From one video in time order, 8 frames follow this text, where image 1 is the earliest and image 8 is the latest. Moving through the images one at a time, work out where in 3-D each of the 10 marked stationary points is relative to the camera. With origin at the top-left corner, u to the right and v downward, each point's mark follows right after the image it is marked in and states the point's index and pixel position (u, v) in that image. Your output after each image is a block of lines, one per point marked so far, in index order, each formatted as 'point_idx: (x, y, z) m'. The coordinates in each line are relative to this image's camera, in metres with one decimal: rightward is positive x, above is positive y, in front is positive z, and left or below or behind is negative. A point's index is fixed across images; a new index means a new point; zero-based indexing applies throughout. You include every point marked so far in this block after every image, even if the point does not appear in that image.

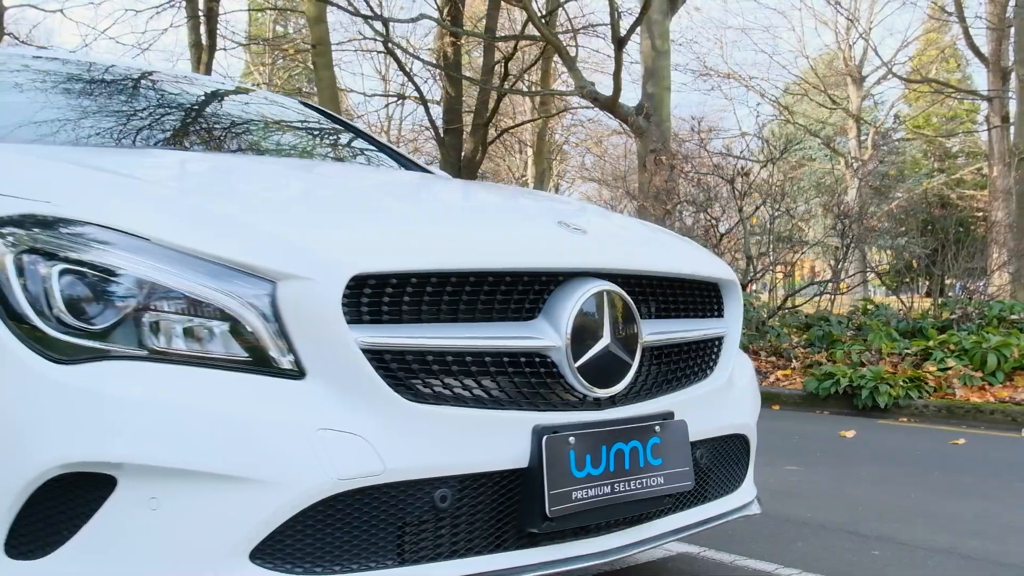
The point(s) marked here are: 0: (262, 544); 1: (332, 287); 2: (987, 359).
0: (-0.4, -0.4, +1.7) m
1: (-0.3, 0.0, +1.8) m
2: (+3.2, -0.5, +7.5) m
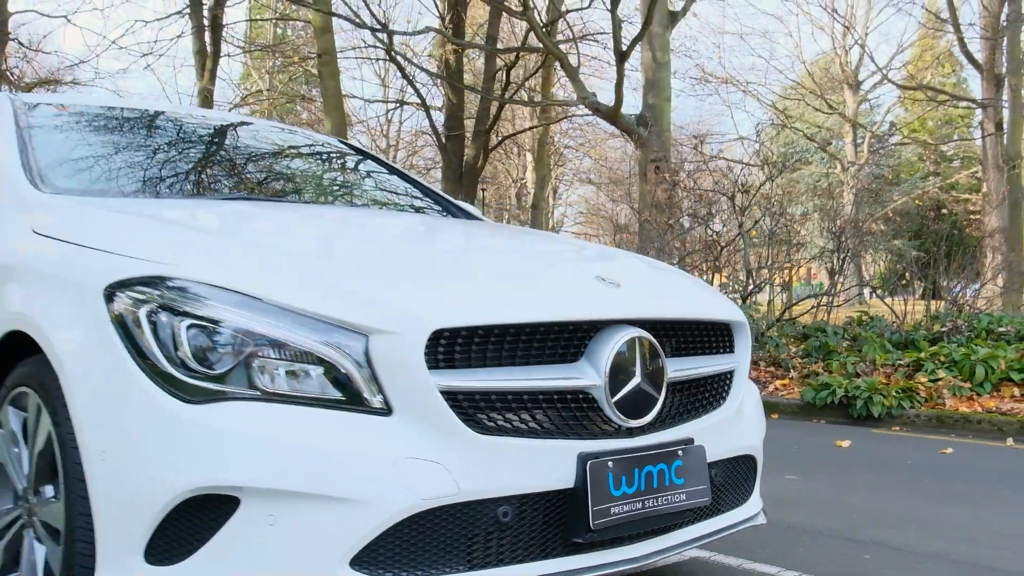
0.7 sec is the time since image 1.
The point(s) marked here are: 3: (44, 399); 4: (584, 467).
0: (-0.3, -0.5, +2.1) m
1: (-0.2, -0.1, +2.1) m
2: (+3.3, -0.6, +7.9) m
3: (-1.0, -0.2, +2.4) m
4: (+0.2, -0.4, +2.3) m
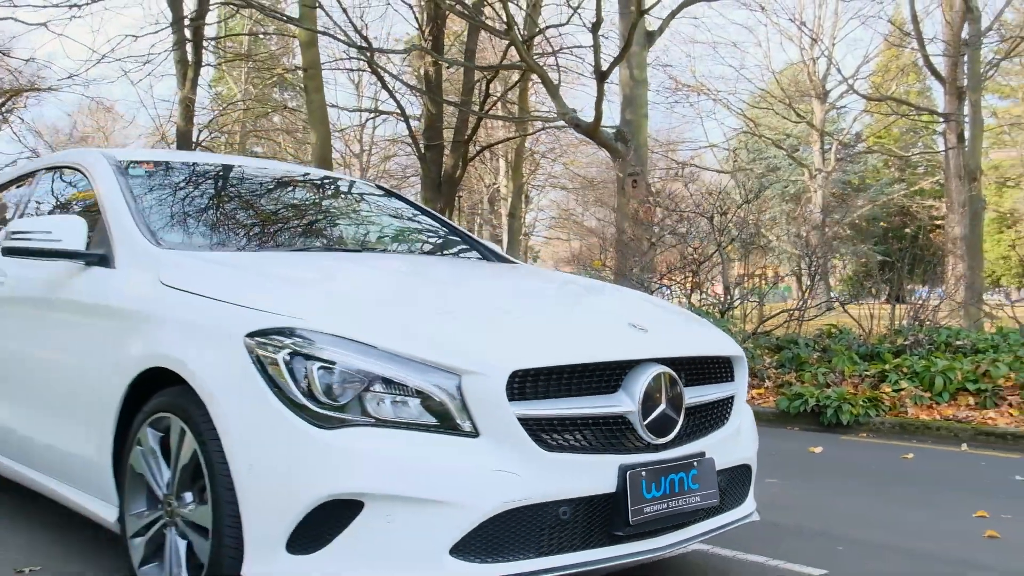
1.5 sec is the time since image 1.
0: (-0.1, -0.6, +2.7) m
1: (0.0, -0.2, +2.8) m
2: (+3.3, -0.7, +8.6) m
3: (-0.9, -0.4, +3.0) m
4: (+0.3, -0.5, +2.9) m
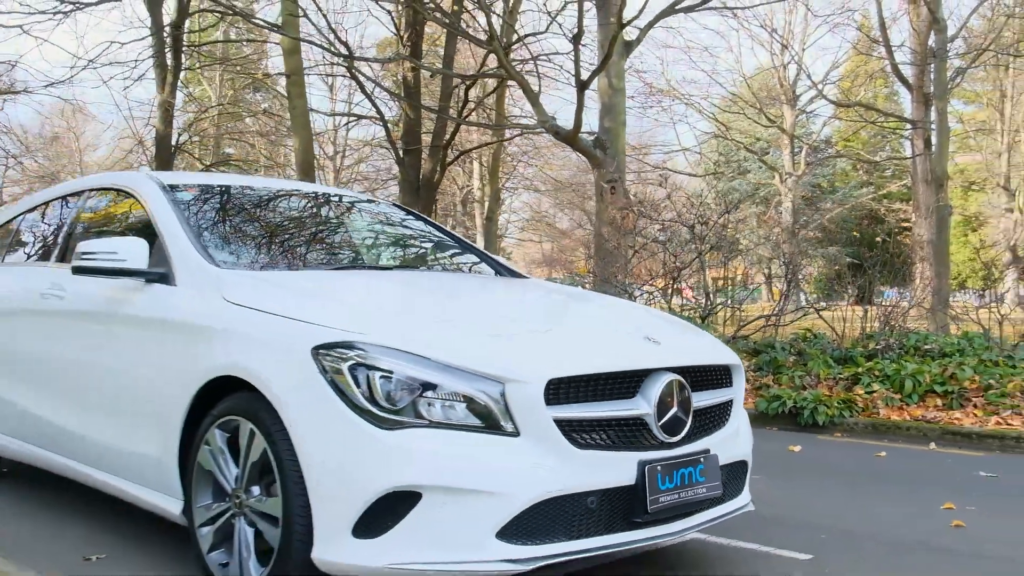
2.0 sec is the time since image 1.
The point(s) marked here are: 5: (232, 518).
0: (0.0, -0.7, +3.1) m
1: (+0.1, -0.3, +3.2) m
2: (+3.2, -0.8, +9.1) m
3: (-0.8, -0.4, +3.4) m
4: (+0.4, -0.5, +3.3) m
5: (-0.9, -0.7, +3.5) m
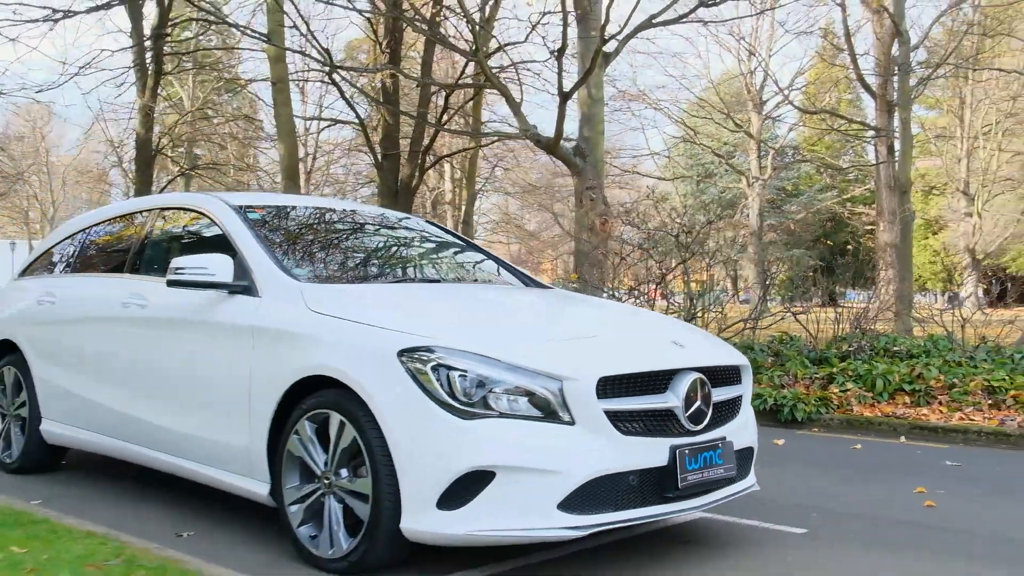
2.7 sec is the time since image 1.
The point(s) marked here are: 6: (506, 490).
0: (+0.2, -0.7, +3.7) m
1: (+0.2, -0.3, +3.8) m
2: (+3.2, -0.8, +9.8) m
3: (-0.6, -0.5, +4.0) m
4: (+0.6, -0.6, +3.9) m
5: (-0.7, -0.8, +4.1) m
6: (0.0, -0.7, +3.7) m
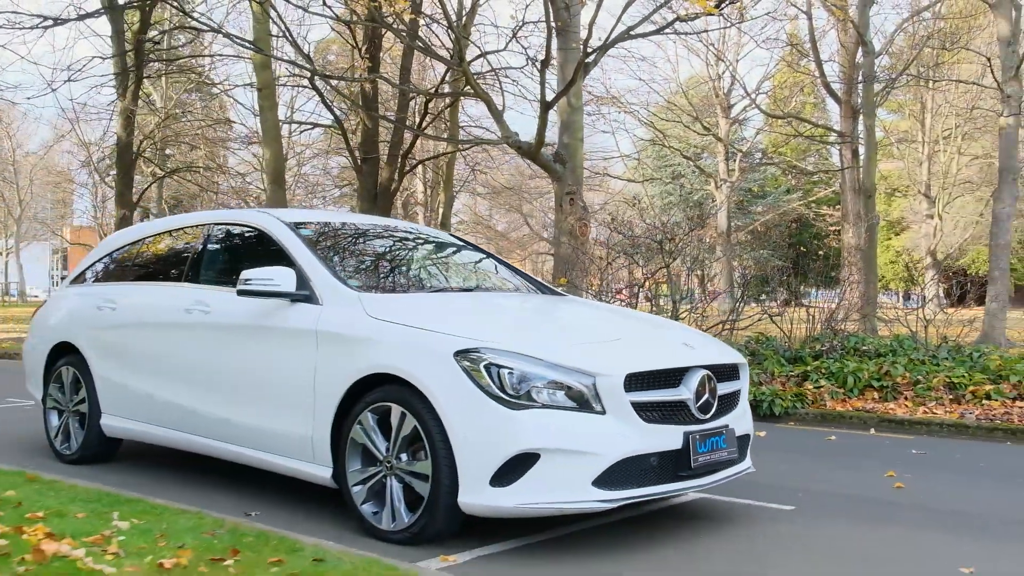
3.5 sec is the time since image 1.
0: (+0.3, -0.8, +4.4) m
1: (+0.4, -0.4, +4.5) m
2: (+3.2, -0.9, +10.6) m
3: (-0.4, -0.5, +4.6) m
4: (+0.7, -0.6, +4.6) m
5: (-0.6, -0.8, +4.8) m
6: (+0.1, -0.7, +4.3) m
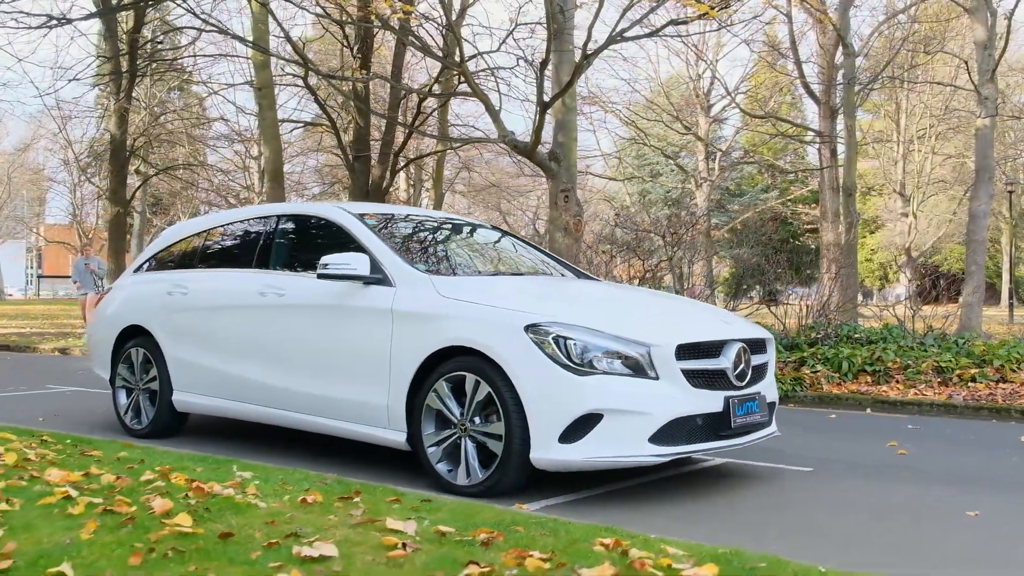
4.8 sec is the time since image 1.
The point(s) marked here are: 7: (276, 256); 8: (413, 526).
0: (+0.6, -0.7, +5.0) m
1: (+0.7, -0.3, +5.1) m
2: (+3.4, -0.8, +11.3) m
3: (-0.1, -0.4, +5.2) m
4: (+1.0, -0.6, +5.3) m
5: (-0.3, -0.7, +5.4) m
6: (+0.4, -0.6, +5.0) m
7: (-1.4, +0.2, +6.6) m
8: (-0.3, -0.8, +3.5) m
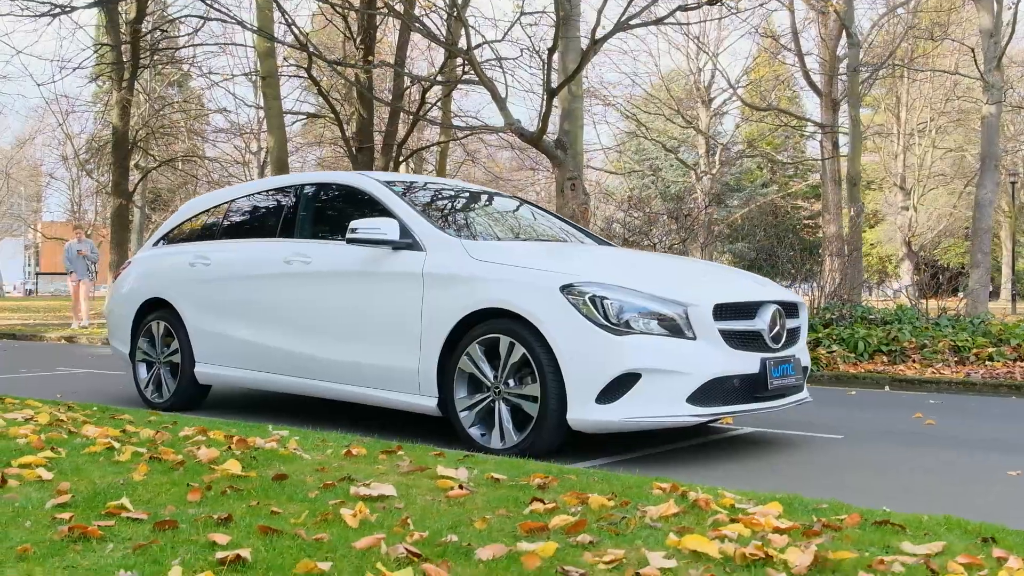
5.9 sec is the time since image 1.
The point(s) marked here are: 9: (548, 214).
0: (+0.8, -0.5, +5.0) m
1: (+0.9, -0.1, +5.1) m
2: (+3.5, -0.6, +11.2) m
3: (0.0, -0.2, +5.2) m
4: (+1.2, -0.4, +5.2) m
5: (-0.1, -0.6, +5.3) m
6: (+0.6, -0.4, +4.9) m
7: (-1.3, +0.4, +6.6) m
8: (-0.1, -0.6, +3.5) m
9: (+0.3, +0.5, +7.3) m
